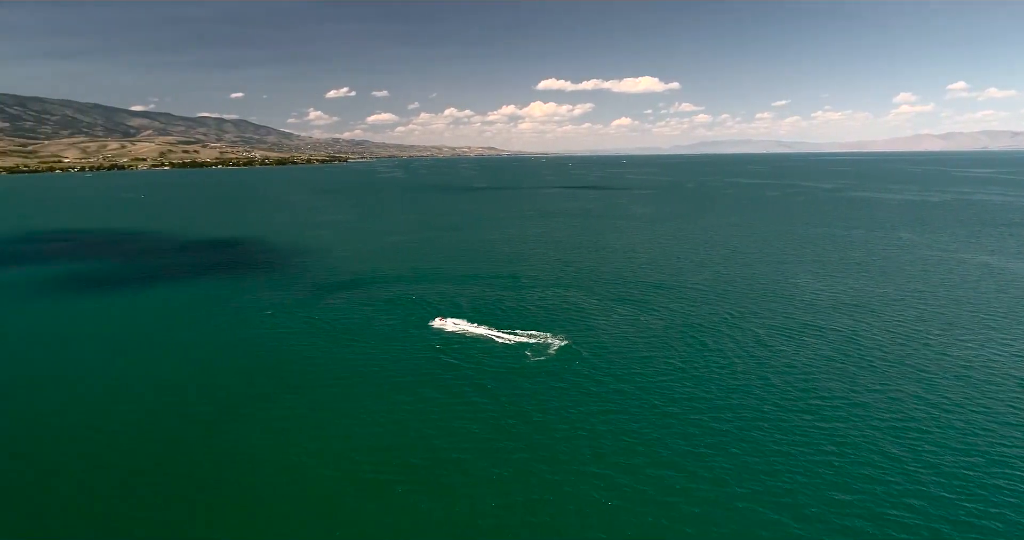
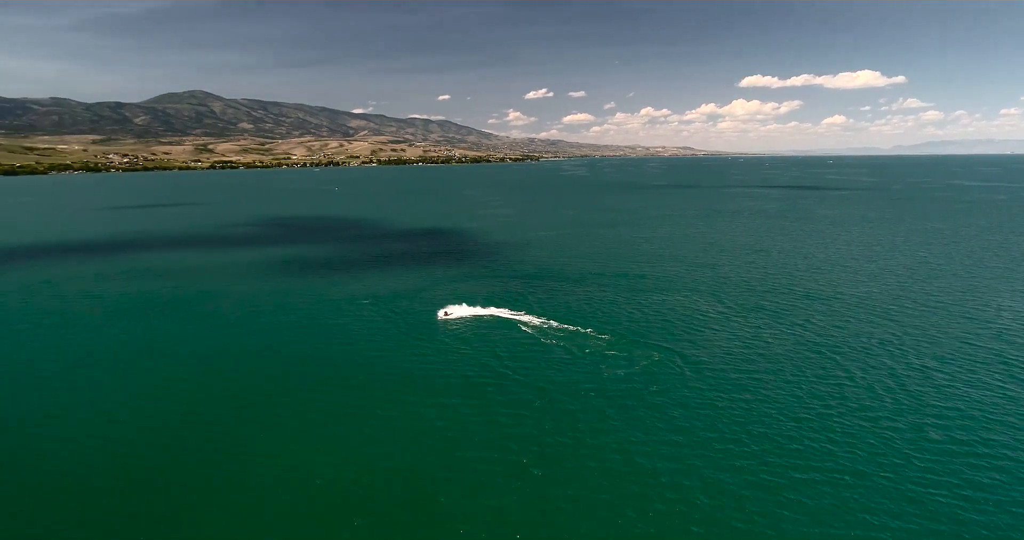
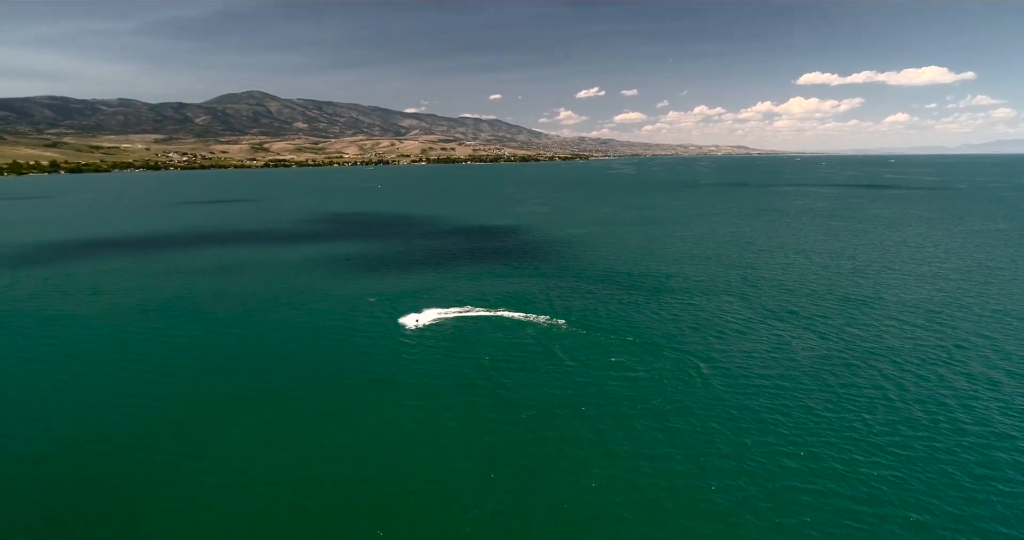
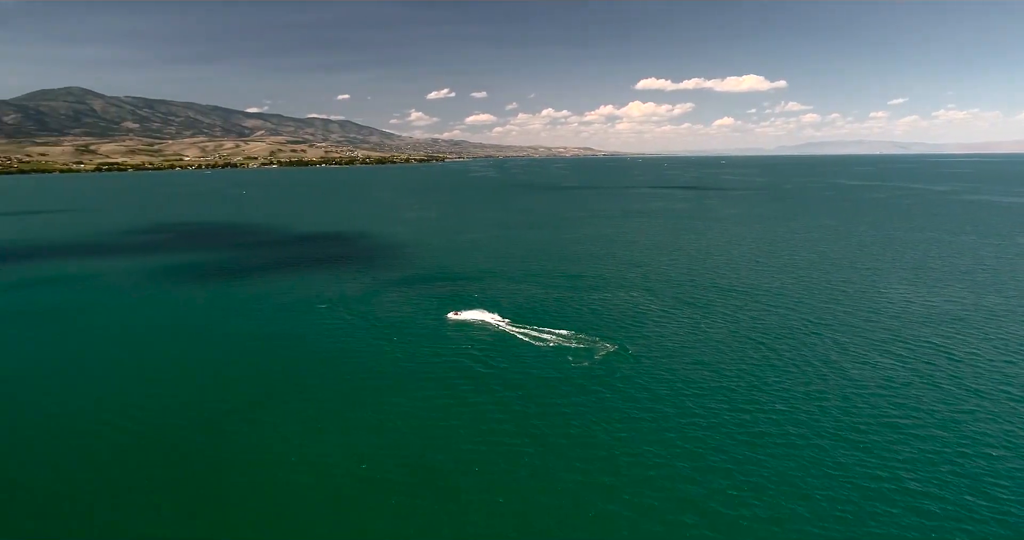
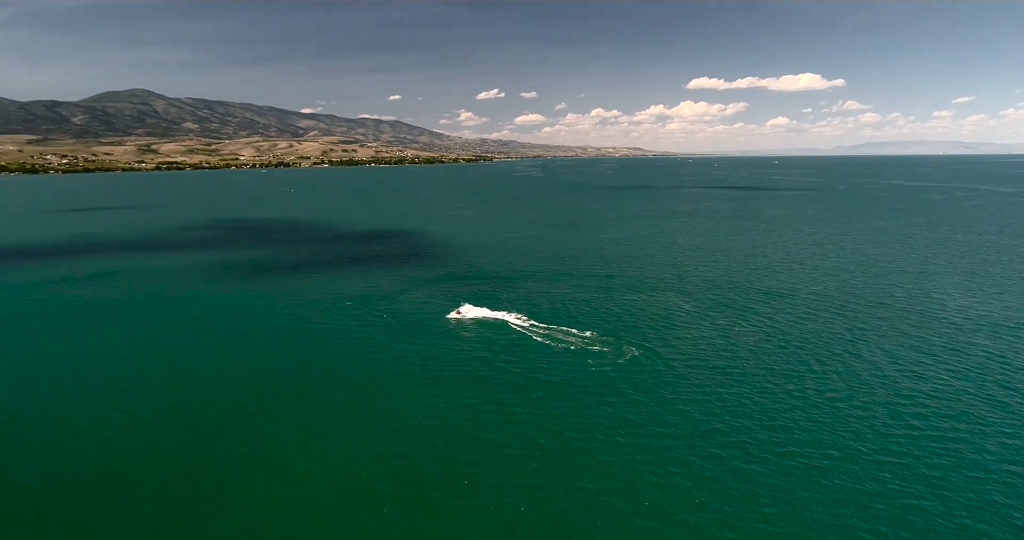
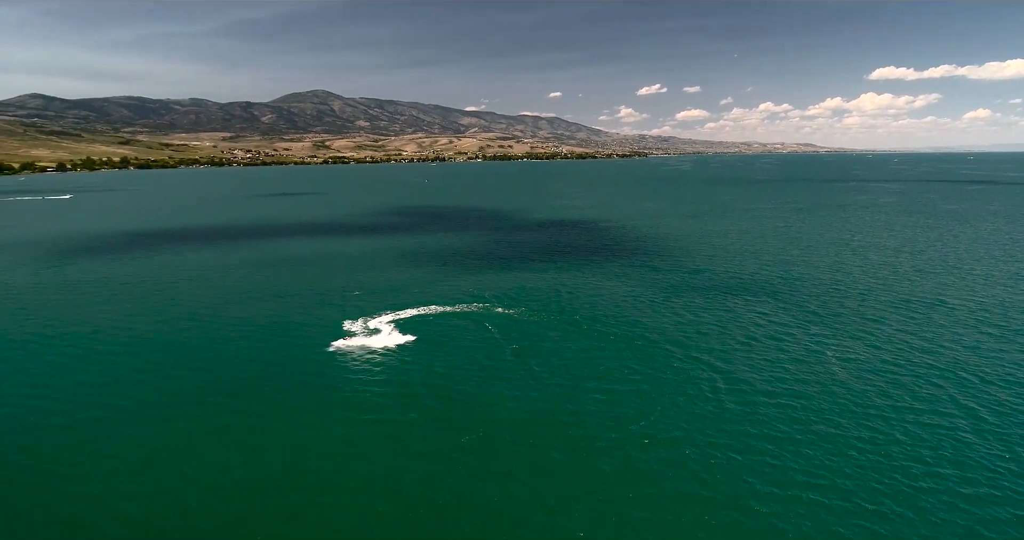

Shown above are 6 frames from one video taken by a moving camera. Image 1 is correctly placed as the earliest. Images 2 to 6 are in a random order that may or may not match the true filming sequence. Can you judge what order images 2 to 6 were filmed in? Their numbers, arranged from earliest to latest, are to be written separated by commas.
4, 5, 2, 3, 6
